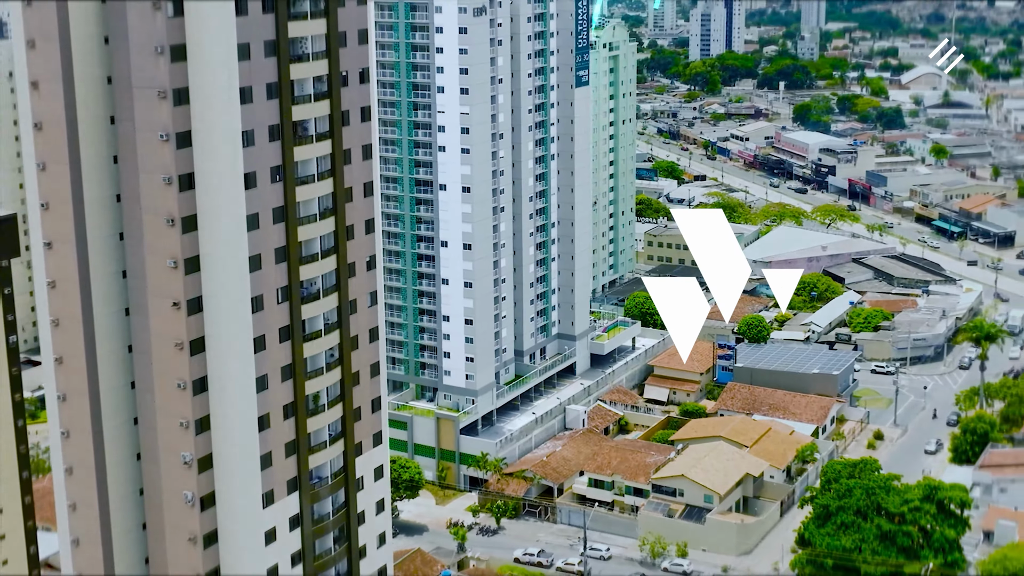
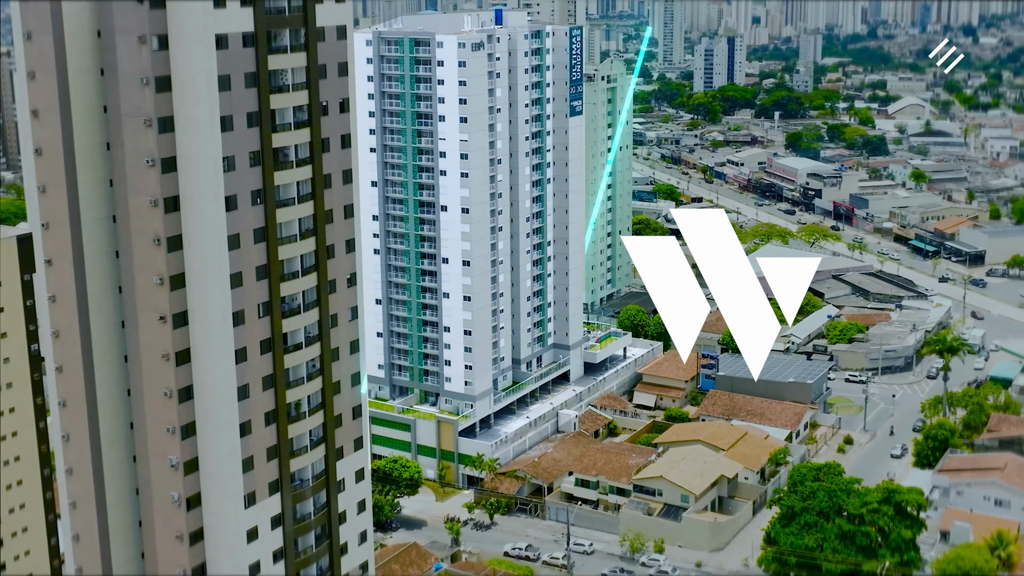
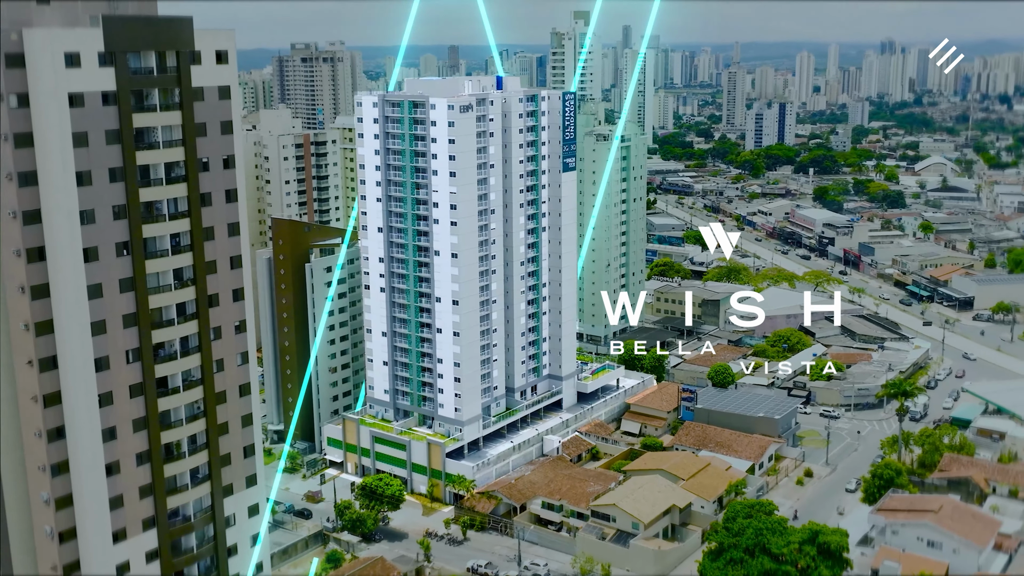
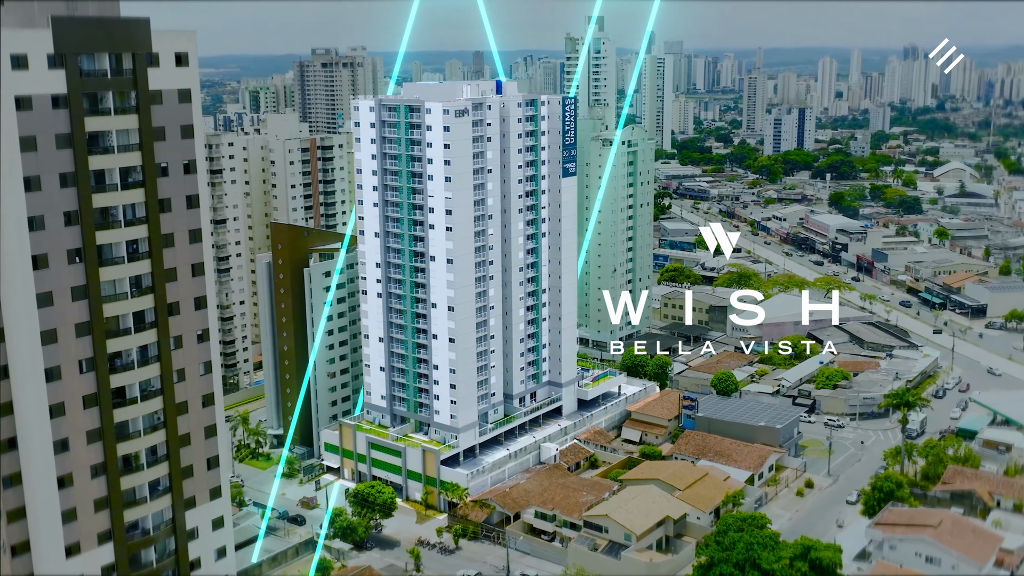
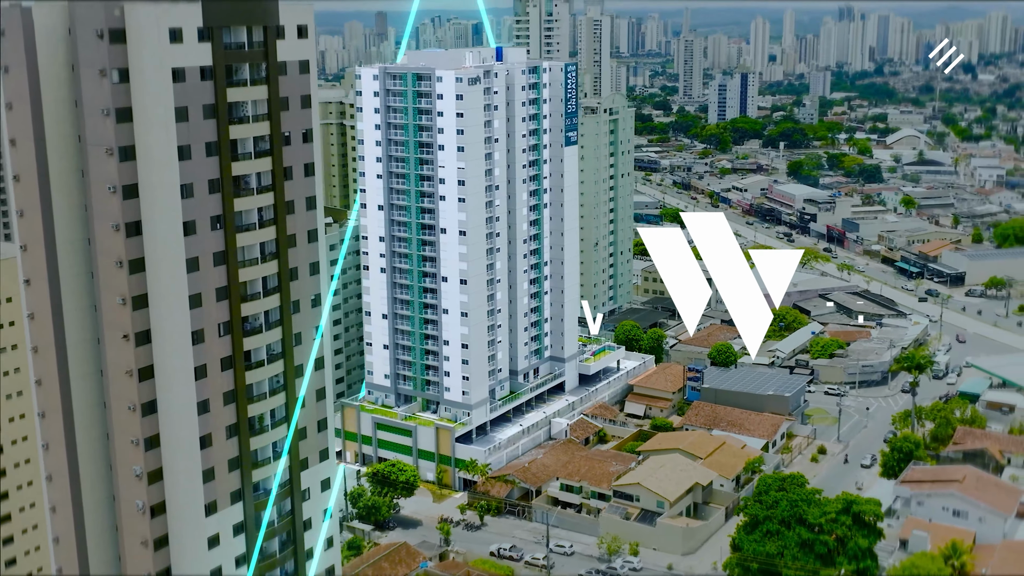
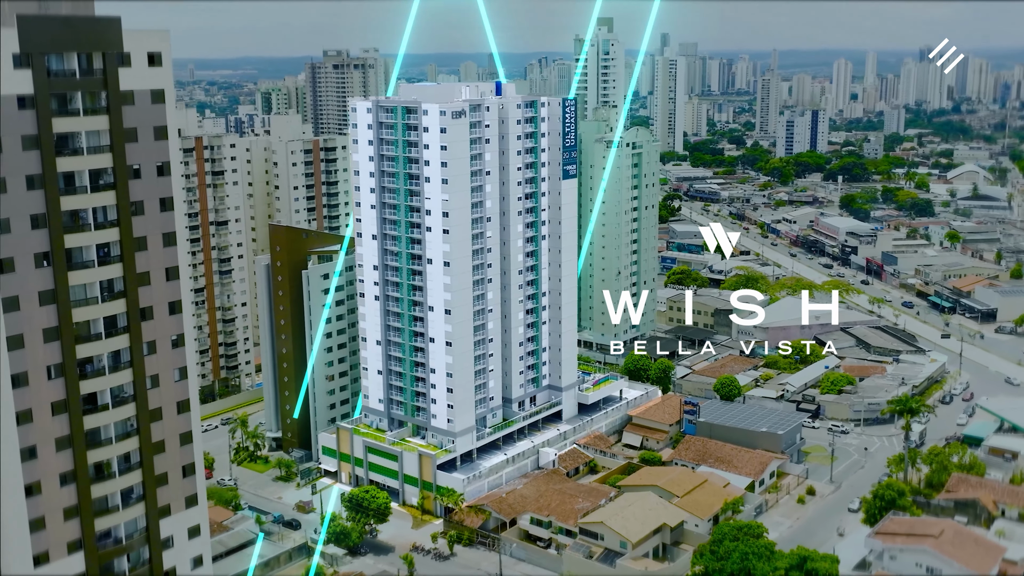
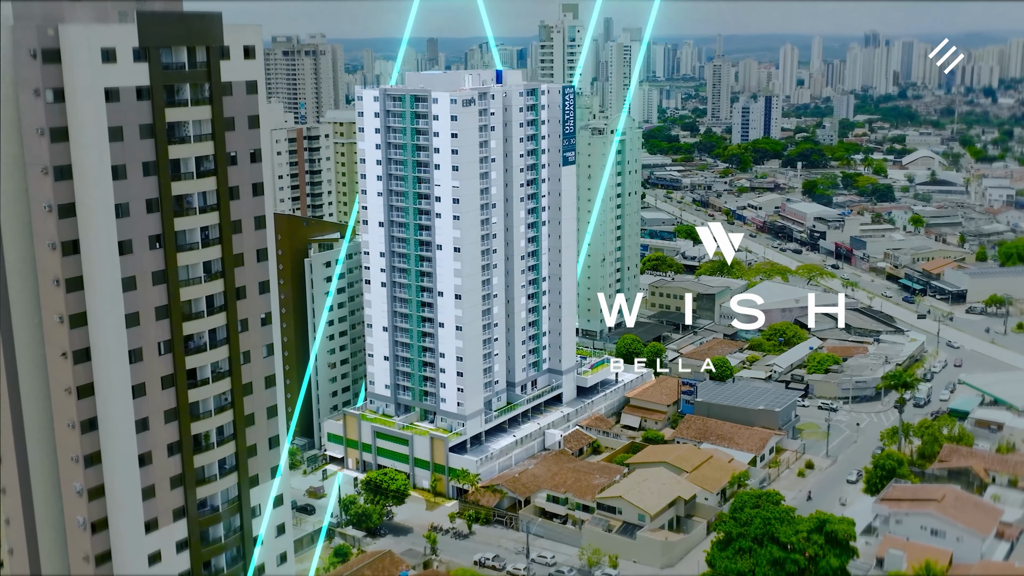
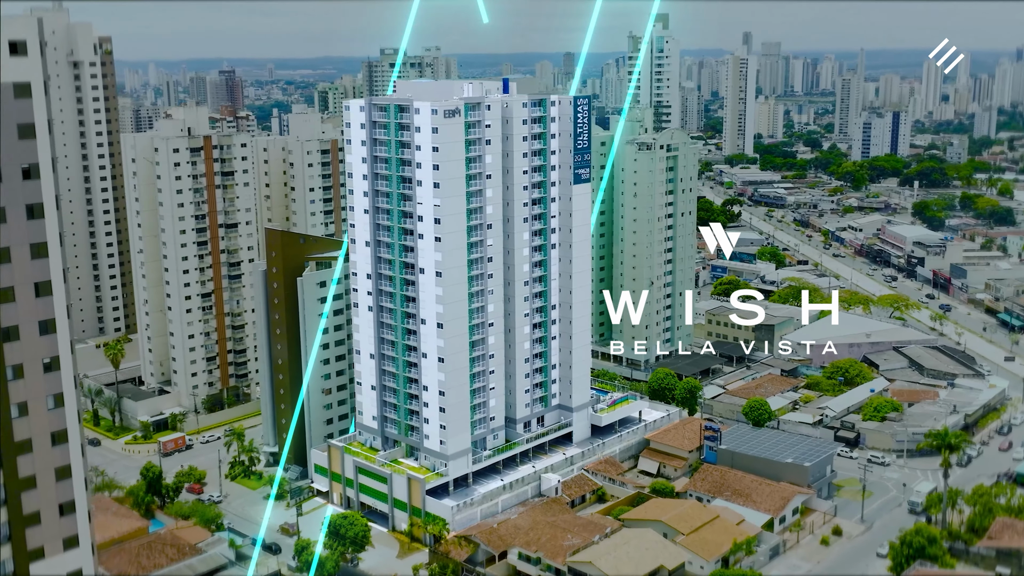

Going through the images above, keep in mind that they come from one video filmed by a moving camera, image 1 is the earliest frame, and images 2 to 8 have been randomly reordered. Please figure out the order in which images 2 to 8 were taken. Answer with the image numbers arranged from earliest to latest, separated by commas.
2, 5, 7, 3, 4, 6, 8
